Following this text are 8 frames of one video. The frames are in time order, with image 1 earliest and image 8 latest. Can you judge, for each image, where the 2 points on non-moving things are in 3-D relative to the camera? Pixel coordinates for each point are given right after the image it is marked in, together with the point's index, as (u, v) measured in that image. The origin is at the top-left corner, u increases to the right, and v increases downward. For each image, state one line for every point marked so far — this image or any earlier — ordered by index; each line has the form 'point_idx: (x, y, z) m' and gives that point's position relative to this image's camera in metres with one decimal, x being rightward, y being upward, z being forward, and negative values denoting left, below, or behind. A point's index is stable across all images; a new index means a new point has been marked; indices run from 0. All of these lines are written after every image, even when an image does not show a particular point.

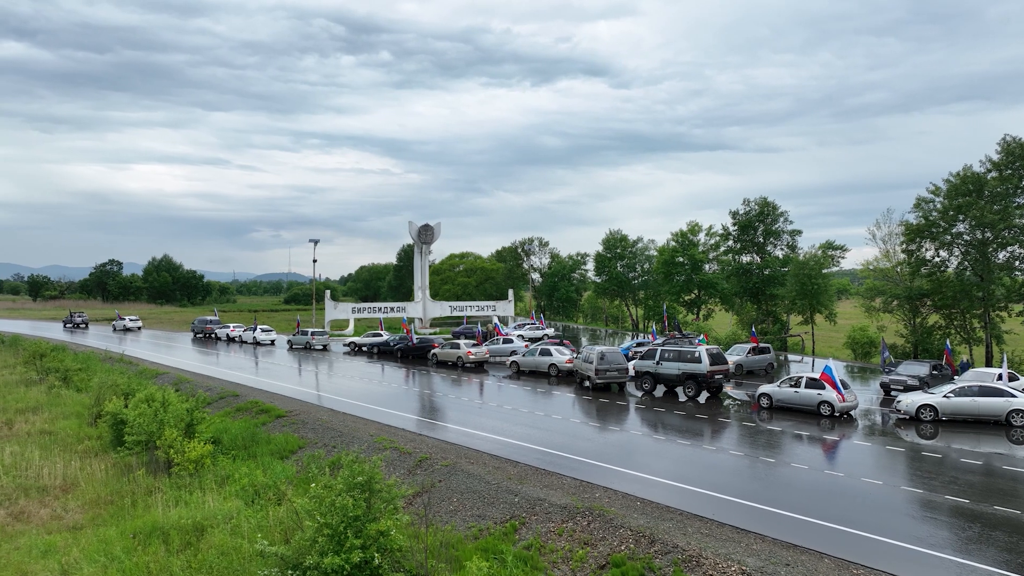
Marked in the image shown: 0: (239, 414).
0: (-7.2, -3.3, +19.0) m
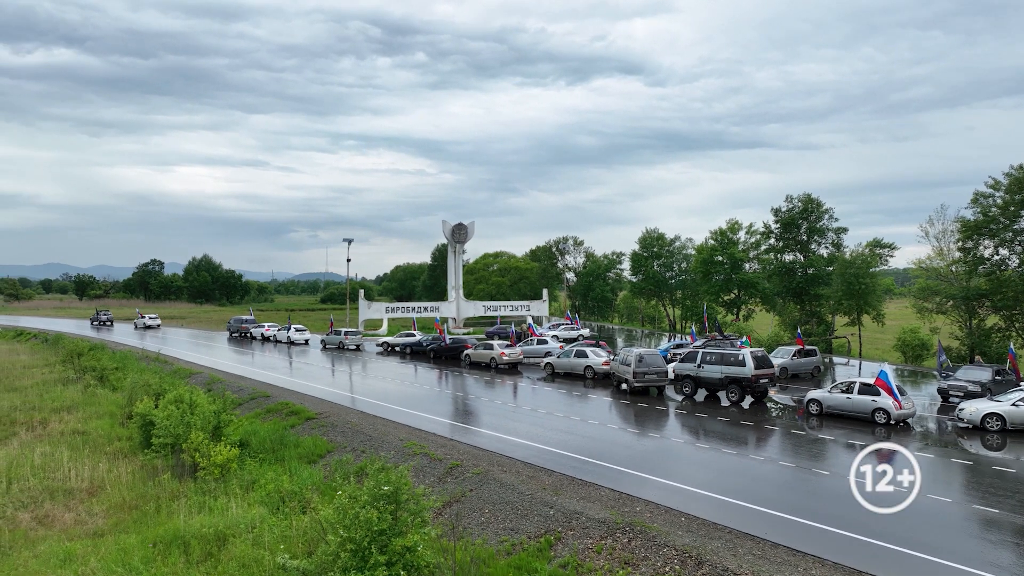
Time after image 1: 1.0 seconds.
0: (-6.3, -3.3, +18.7) m
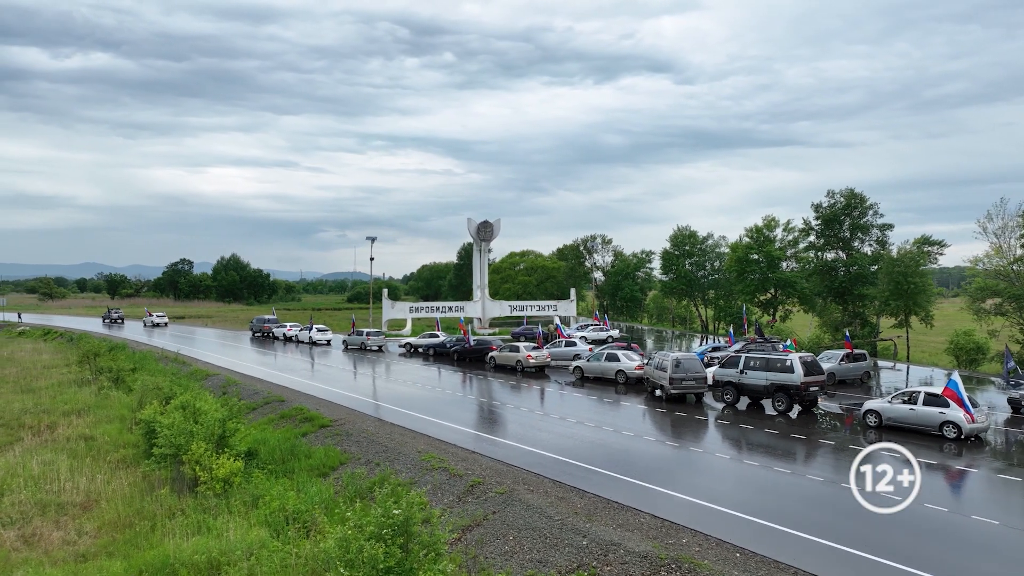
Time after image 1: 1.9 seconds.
0: (-5.6, -3.3, +17.7) m
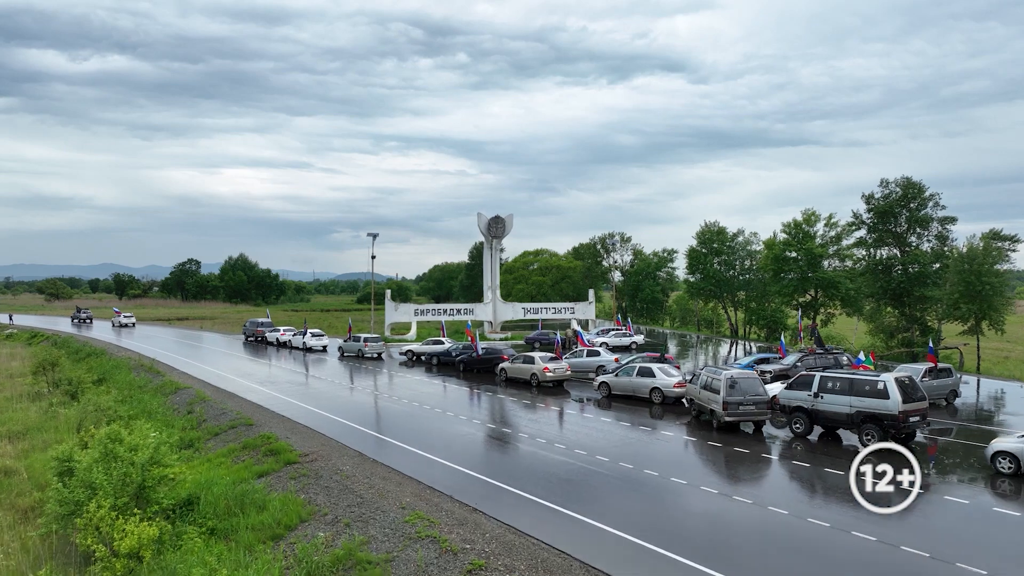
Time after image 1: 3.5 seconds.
0: (-5.3, -3.3, +14.4) m
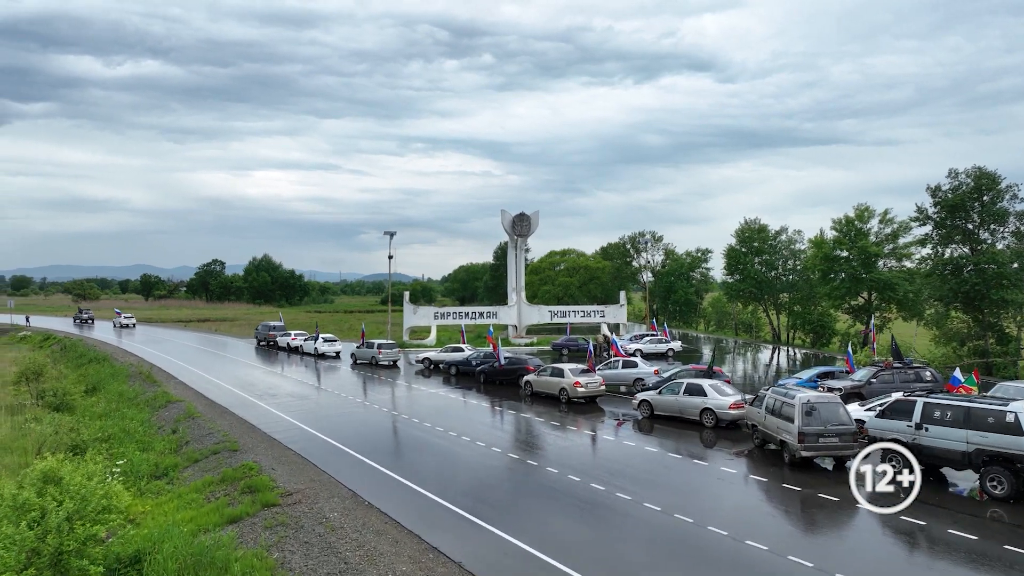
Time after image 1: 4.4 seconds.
0: (-4.9, -3.4, +12.1) m
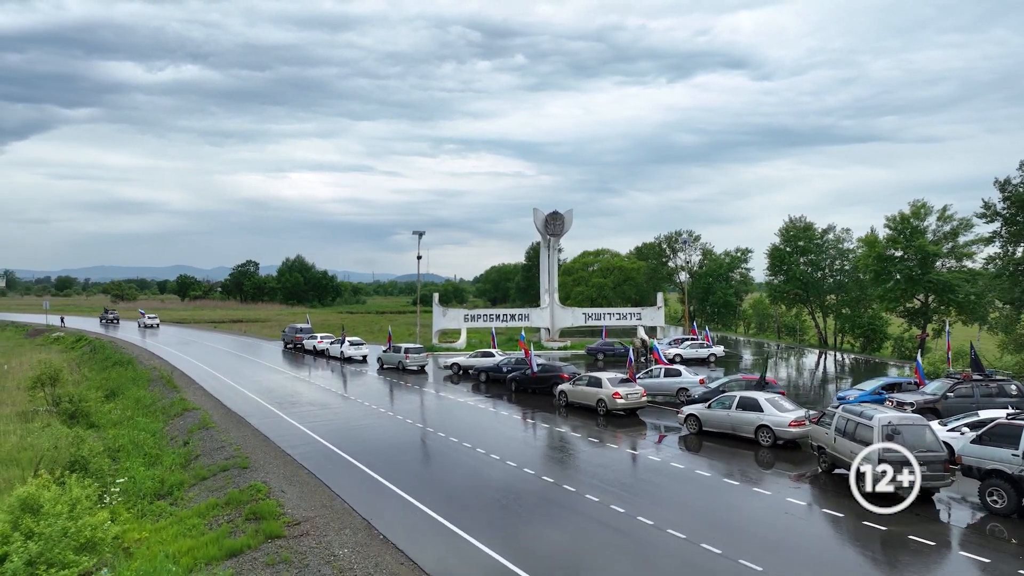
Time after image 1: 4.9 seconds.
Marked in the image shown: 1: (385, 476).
0: (-4.4, -3.4, +10.9) m
1: (-2.4, -3.6, +14.0) m
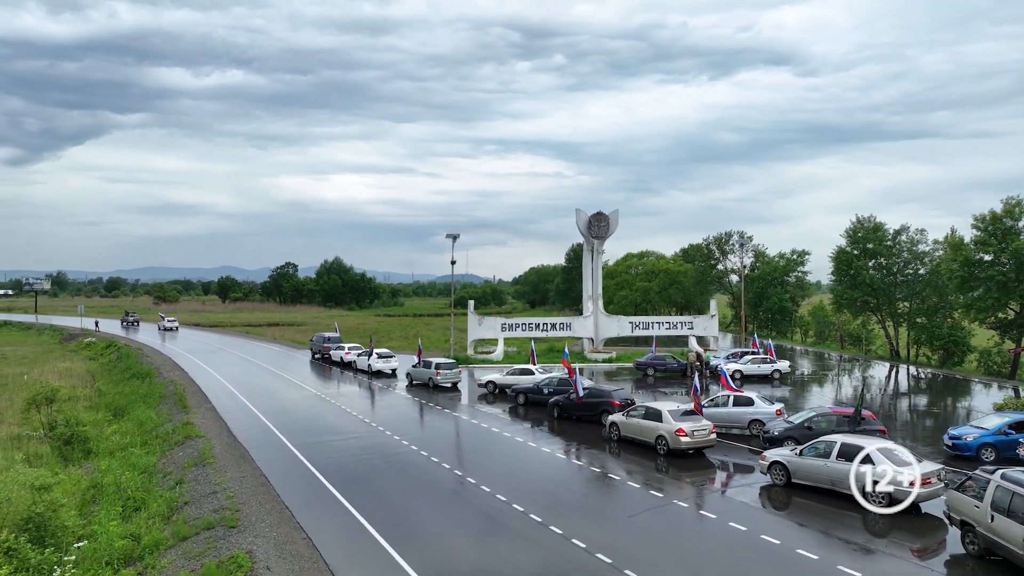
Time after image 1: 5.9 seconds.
0: (-3.9, -3.7, +8.6) m
1: (-1.8, -3.9, +11.5) m
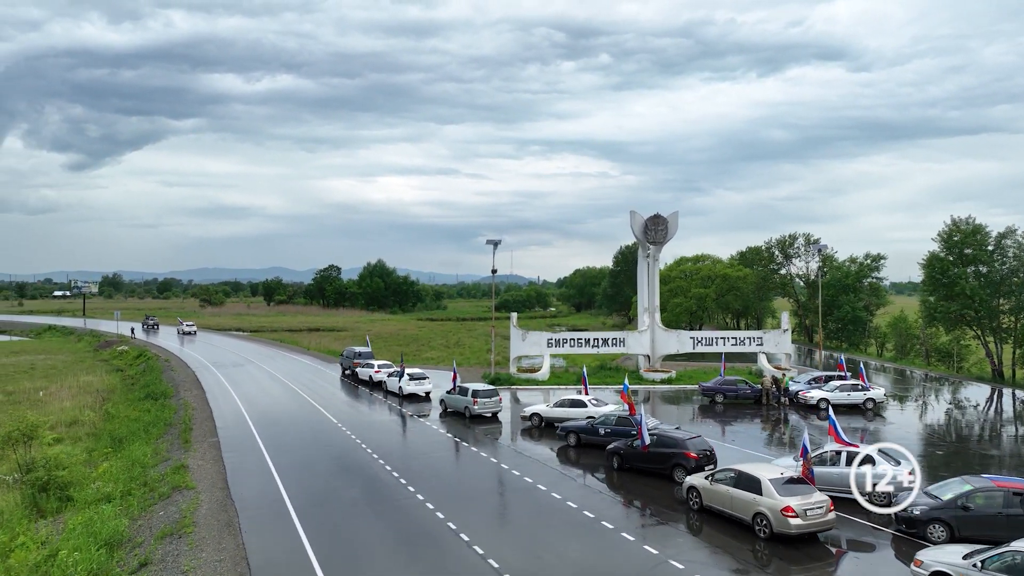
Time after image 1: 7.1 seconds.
0: (-3.4, -4.2, +5.6) m
1: (-1.1, -4.4, +8.4) m
